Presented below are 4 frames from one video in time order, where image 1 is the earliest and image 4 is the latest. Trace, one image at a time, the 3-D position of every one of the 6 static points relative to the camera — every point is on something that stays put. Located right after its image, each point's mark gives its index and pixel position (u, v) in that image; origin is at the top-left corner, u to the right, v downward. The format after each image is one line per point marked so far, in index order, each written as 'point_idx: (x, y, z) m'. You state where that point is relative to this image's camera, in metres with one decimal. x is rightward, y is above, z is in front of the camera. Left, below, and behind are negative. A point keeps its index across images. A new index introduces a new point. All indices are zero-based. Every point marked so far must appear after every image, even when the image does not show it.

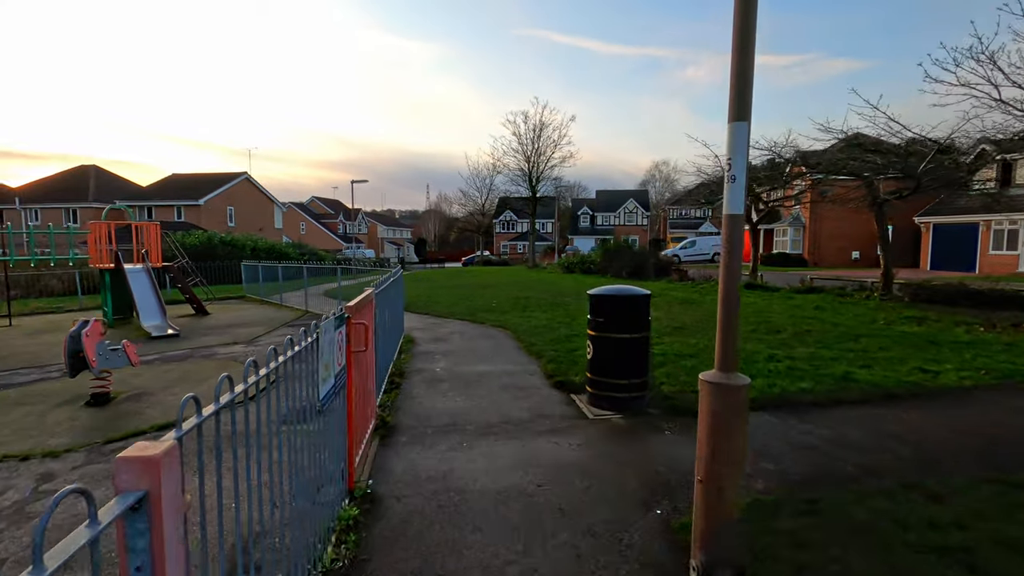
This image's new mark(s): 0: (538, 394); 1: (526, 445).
0: (+0.3, -1.3, +6.4) m
1: (+0.1, -1.4, +4.8) m
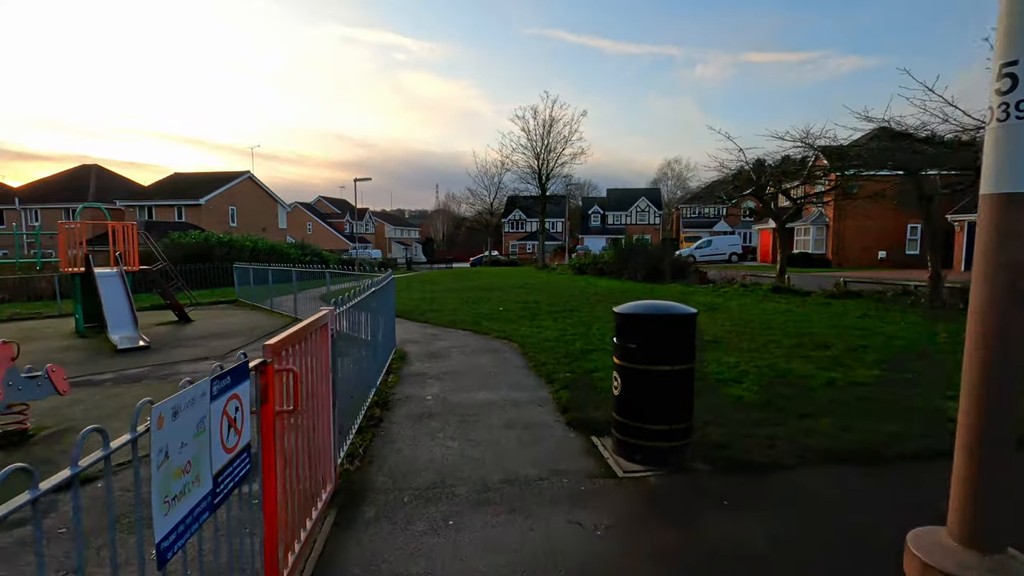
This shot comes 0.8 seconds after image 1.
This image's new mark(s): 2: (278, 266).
0: (+0.4, -1.4, +5.1) m
1: (+0.1, -1.6, +3.5) m
2: (-6.5, +0.6, +14.9) m
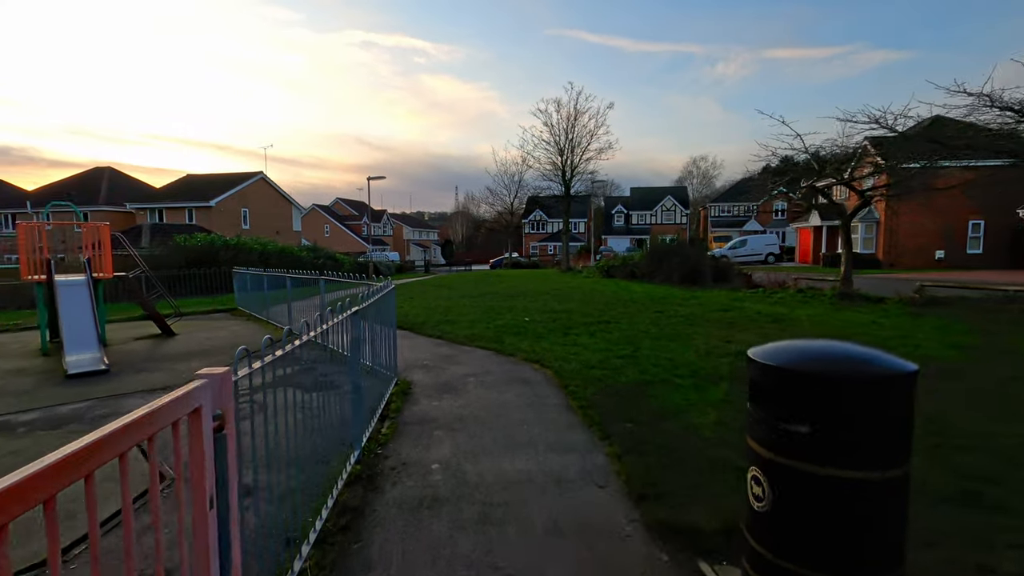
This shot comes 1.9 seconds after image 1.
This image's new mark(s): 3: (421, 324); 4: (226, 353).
0: (+0.7, -1.6, +3.1) m
1: (+0.4, -1.7, +1.5) m
2: (-5.9, +0.4, +13.2) m
3: (-2.0, -0.8, +12.2) m
4: (-5.5, -1.2, +10.3) m
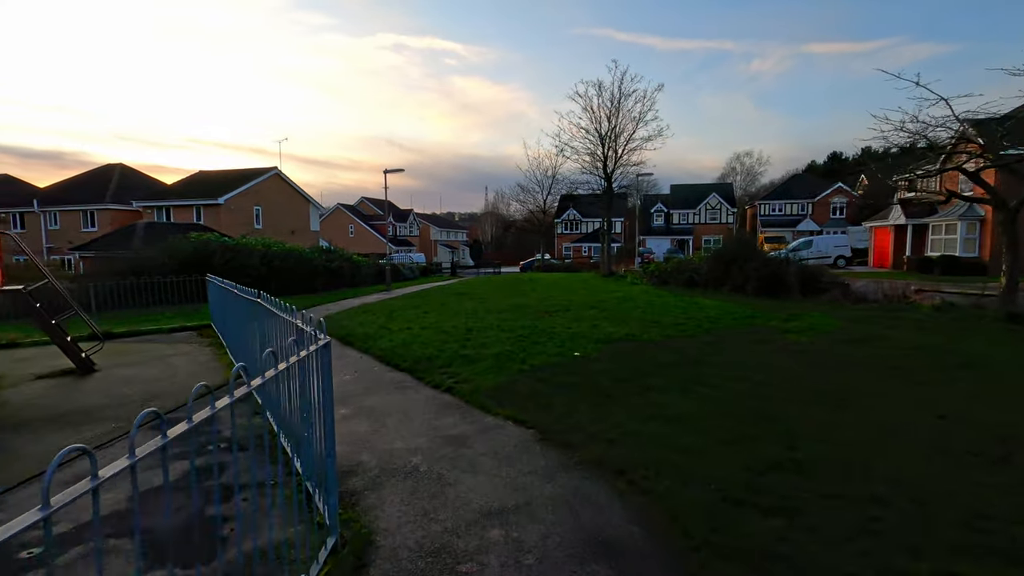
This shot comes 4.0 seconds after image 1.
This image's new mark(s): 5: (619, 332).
0: (+0.9, -1.9, -0.7) m
1: (+0.5, -2.0, -2.2) m
2: (-5.1, +0.1, +9.8) m
3: (-1.3, -1.2, +8.5) m
4: (-4.9, -1.5, +6.9) m
5: (+2.2, -0.9, +11.2) m
